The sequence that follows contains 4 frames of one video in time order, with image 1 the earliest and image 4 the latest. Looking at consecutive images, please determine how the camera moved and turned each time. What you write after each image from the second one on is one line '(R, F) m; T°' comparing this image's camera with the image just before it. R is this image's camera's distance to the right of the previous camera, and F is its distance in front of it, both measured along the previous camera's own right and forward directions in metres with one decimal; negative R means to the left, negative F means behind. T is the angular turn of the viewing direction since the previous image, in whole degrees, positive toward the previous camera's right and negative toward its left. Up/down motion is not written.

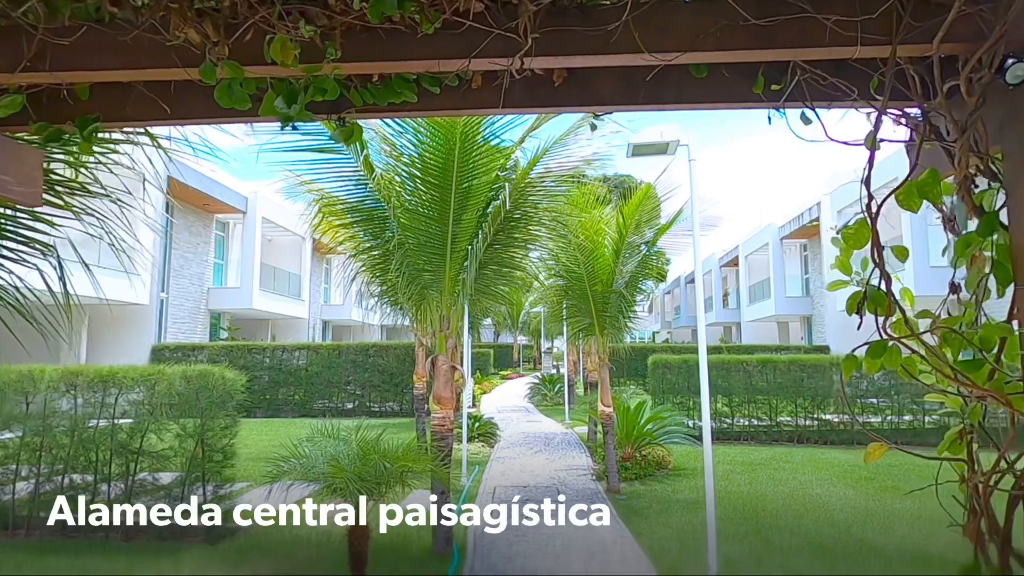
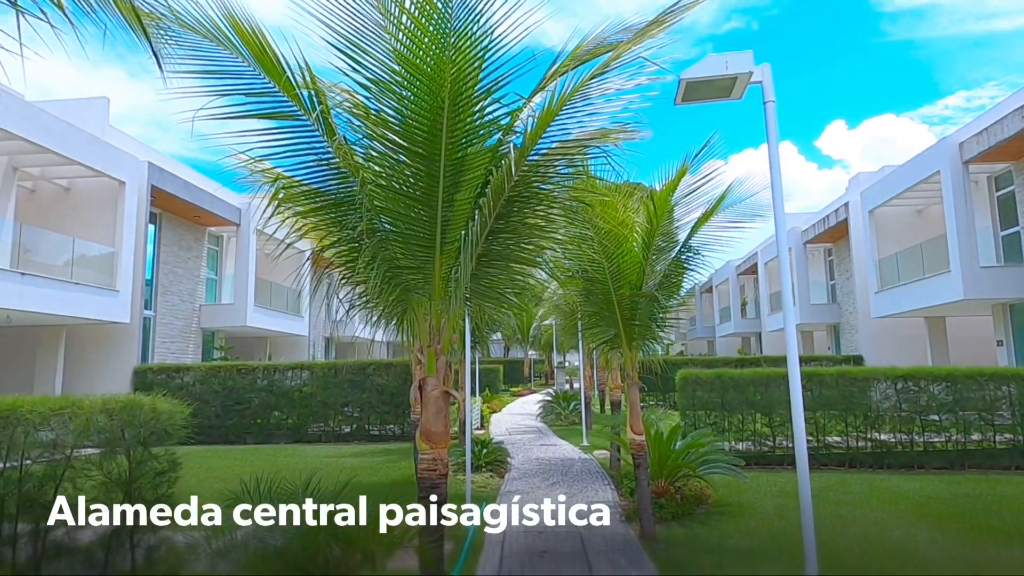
(0.0, +1.0) m; -1°
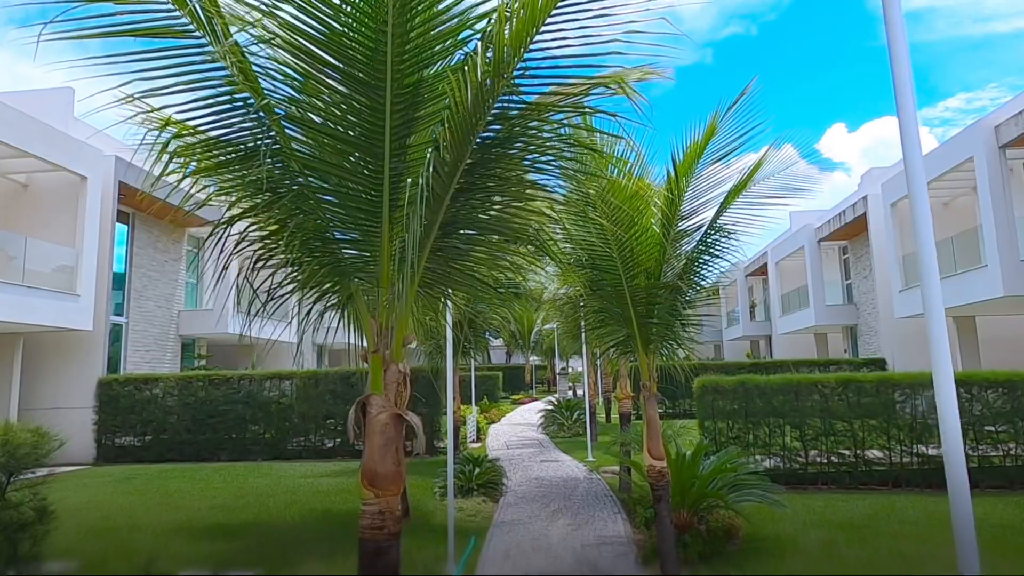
(+0.1, +1.0) m; 0°
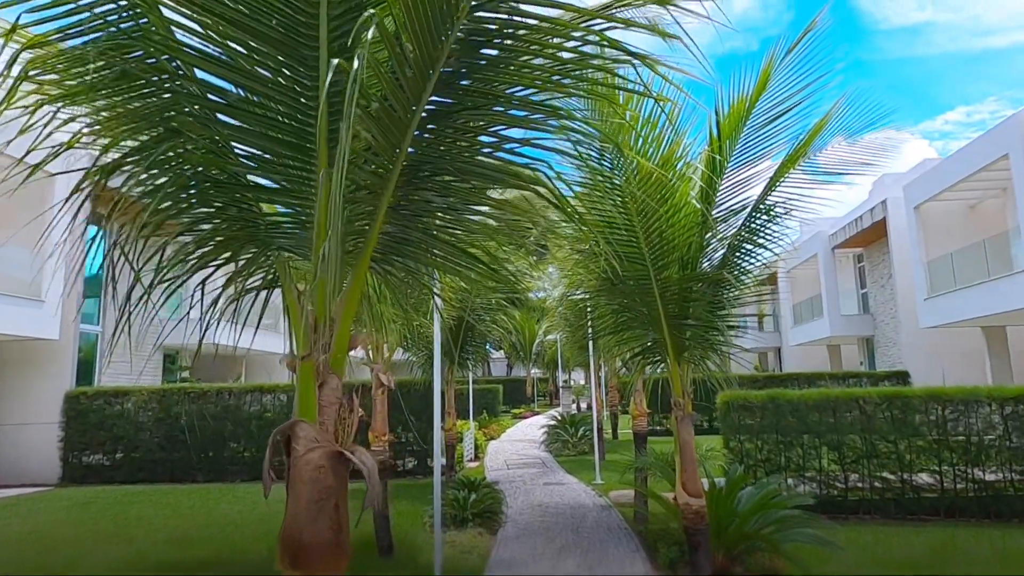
(0.0, +0.8) m; 0°
